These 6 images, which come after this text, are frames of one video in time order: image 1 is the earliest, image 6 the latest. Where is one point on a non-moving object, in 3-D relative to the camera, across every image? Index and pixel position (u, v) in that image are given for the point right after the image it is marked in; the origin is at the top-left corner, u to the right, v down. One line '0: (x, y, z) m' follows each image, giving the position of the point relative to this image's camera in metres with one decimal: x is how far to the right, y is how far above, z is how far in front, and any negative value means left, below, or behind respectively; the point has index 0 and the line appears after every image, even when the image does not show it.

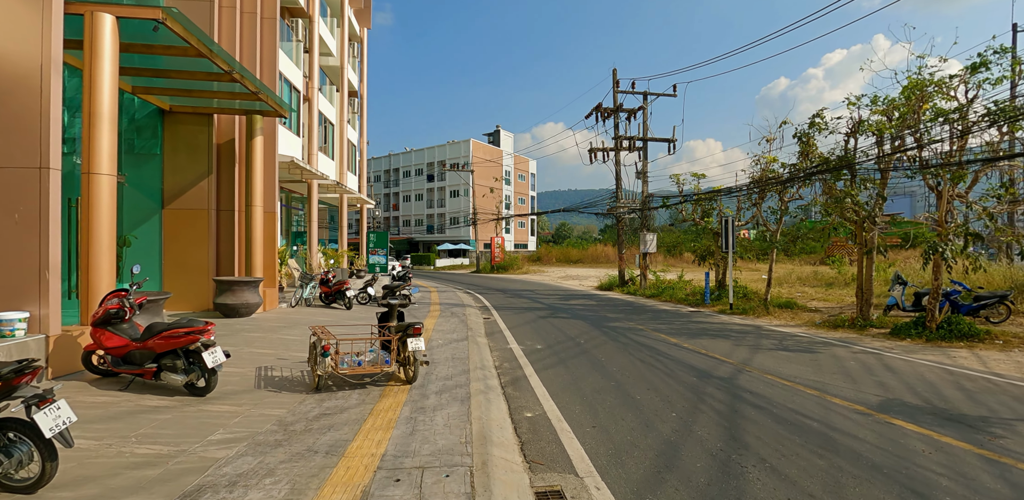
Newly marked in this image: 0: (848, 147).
0: (+9.3, +2.8, +14.8) m
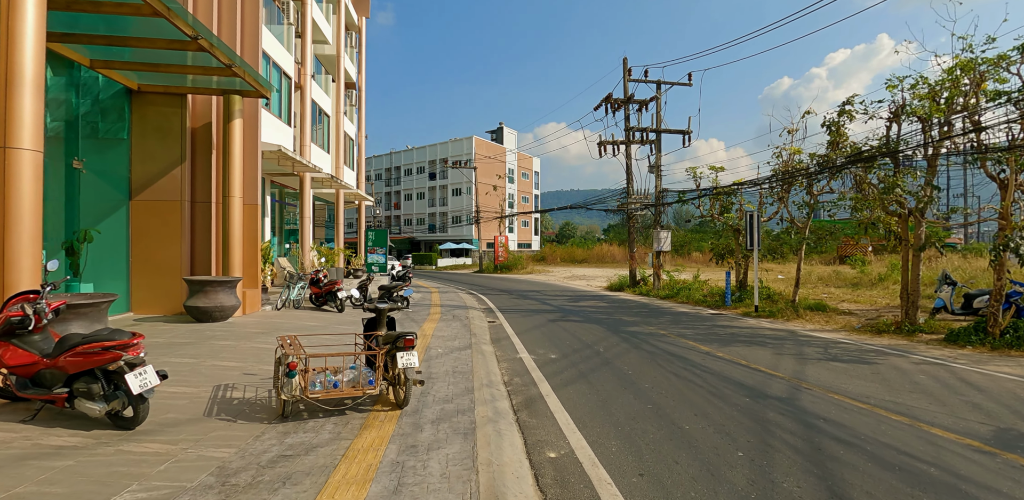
0: (+9.5, +2.9, +13.4) m
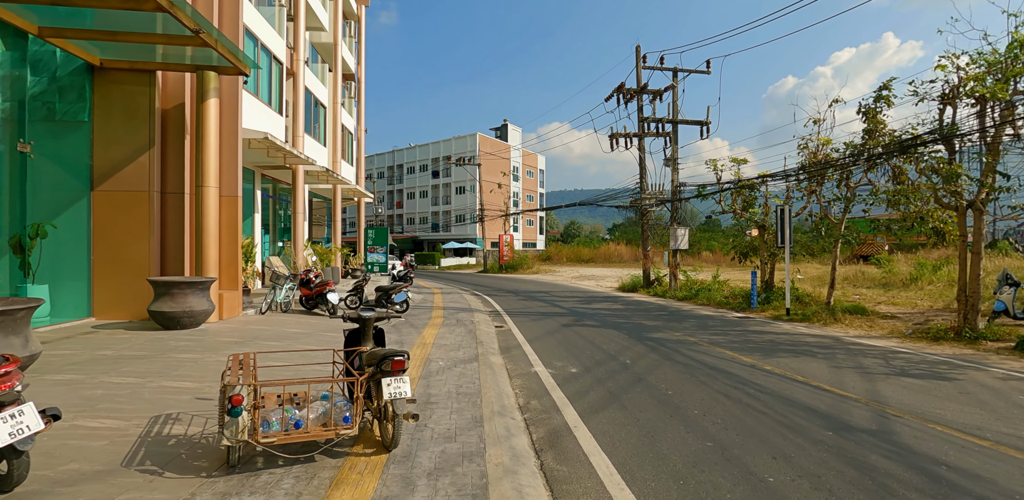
0: (+9.7, +3.0, +12.1) m
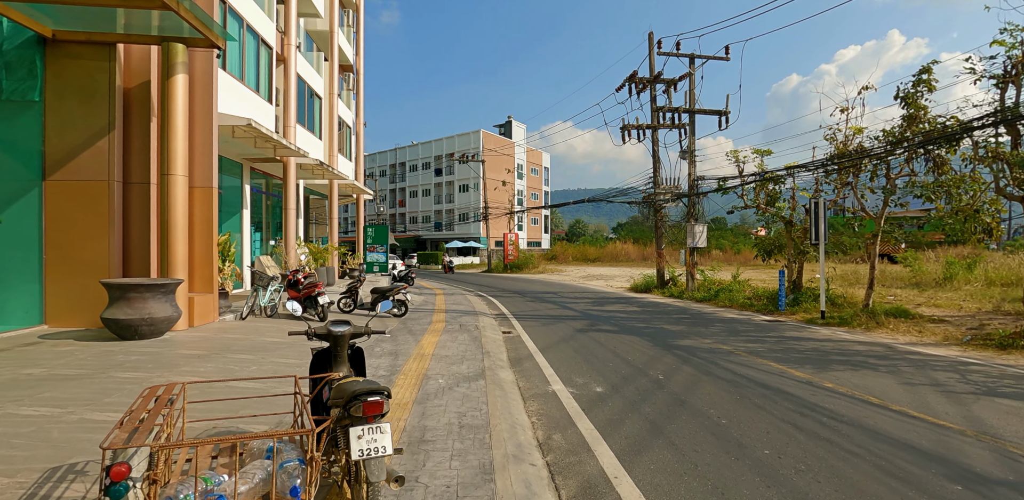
0: (+9.9, +3.0, +10.8) m
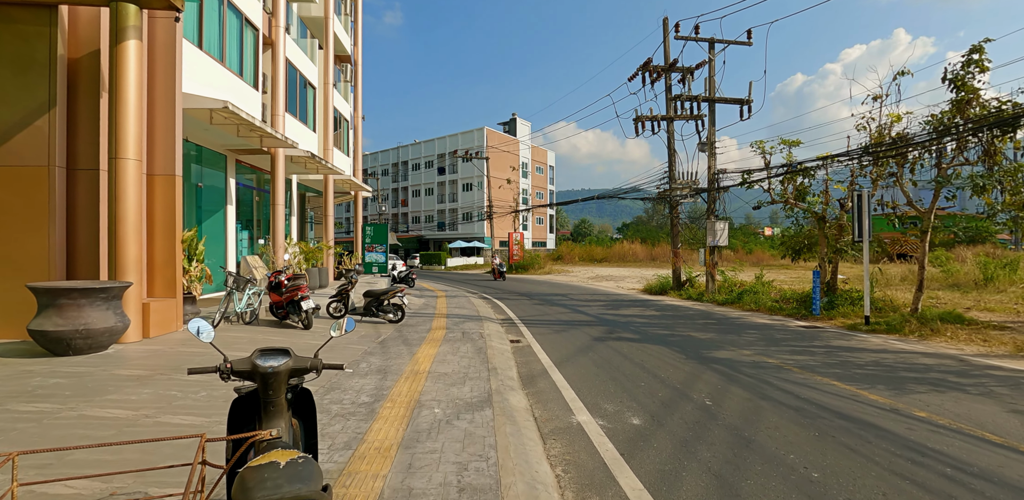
0: (+10.1, +3.1, +9.4) m
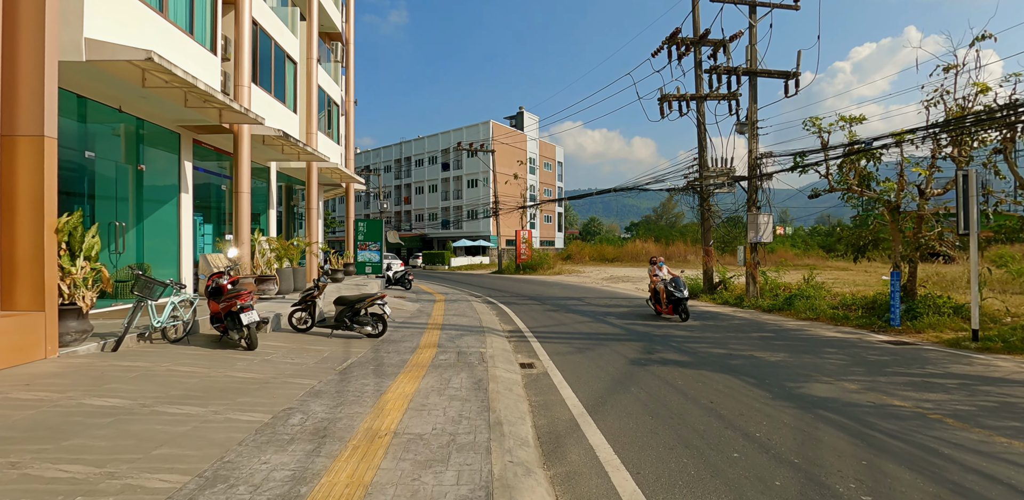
0: (+10.2, +3.2, +6.9) m
